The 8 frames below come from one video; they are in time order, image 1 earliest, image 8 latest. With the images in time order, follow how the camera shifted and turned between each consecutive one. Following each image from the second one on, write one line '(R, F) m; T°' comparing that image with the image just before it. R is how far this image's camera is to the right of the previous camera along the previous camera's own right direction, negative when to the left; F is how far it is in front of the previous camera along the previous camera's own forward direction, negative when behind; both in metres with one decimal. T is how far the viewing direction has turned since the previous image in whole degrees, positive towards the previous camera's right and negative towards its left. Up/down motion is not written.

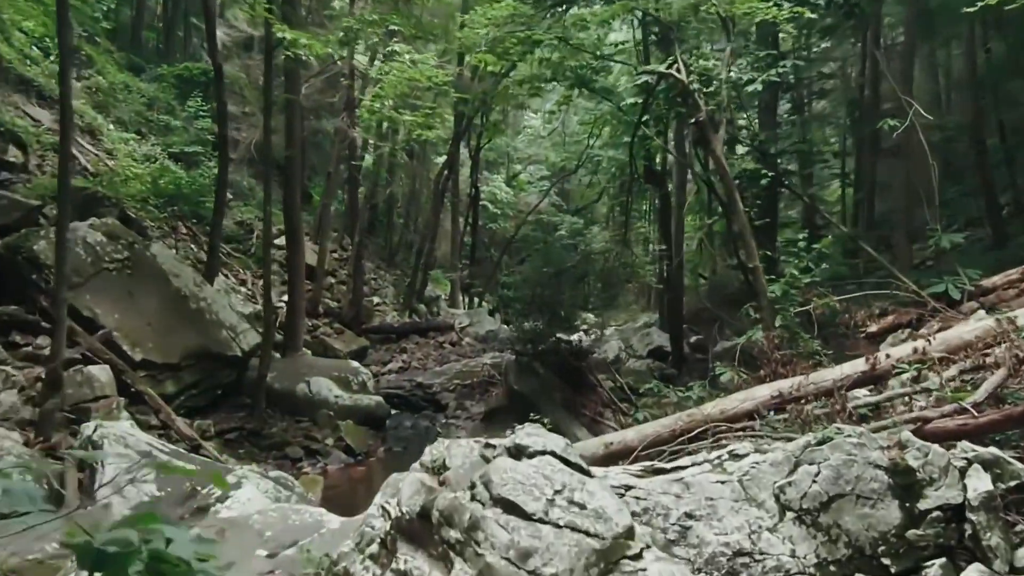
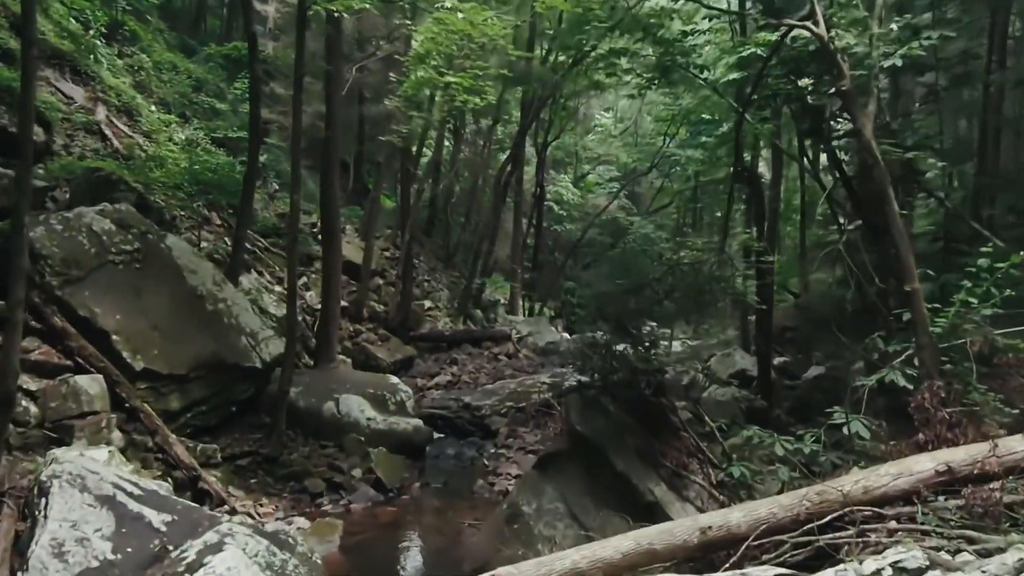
(0.0, +1.4) m; -4°
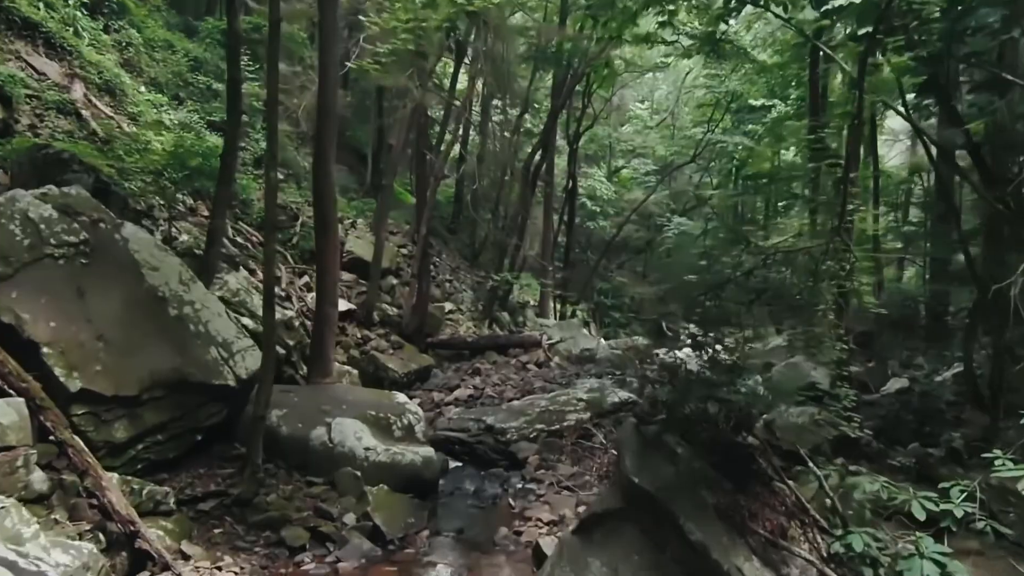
(0.0, +1.5) m; -2°
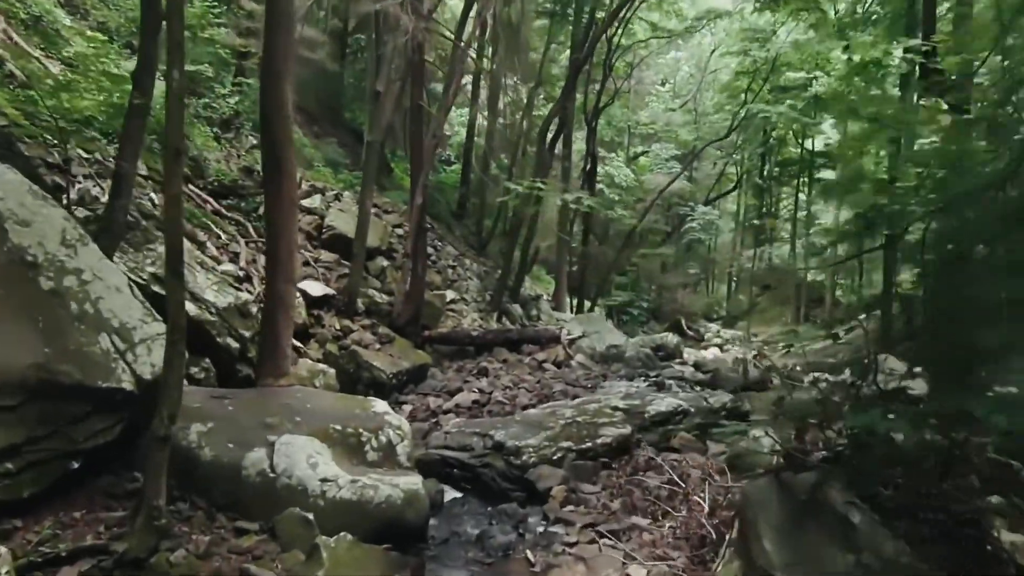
(-0.1, +1.9) m; -1°
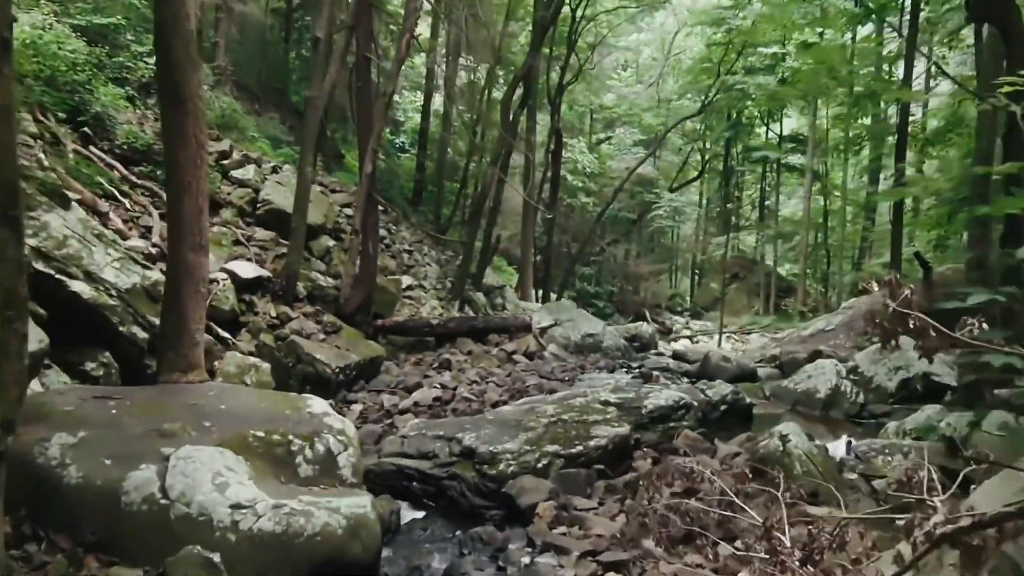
(-0.1, +1.1) m; +3°
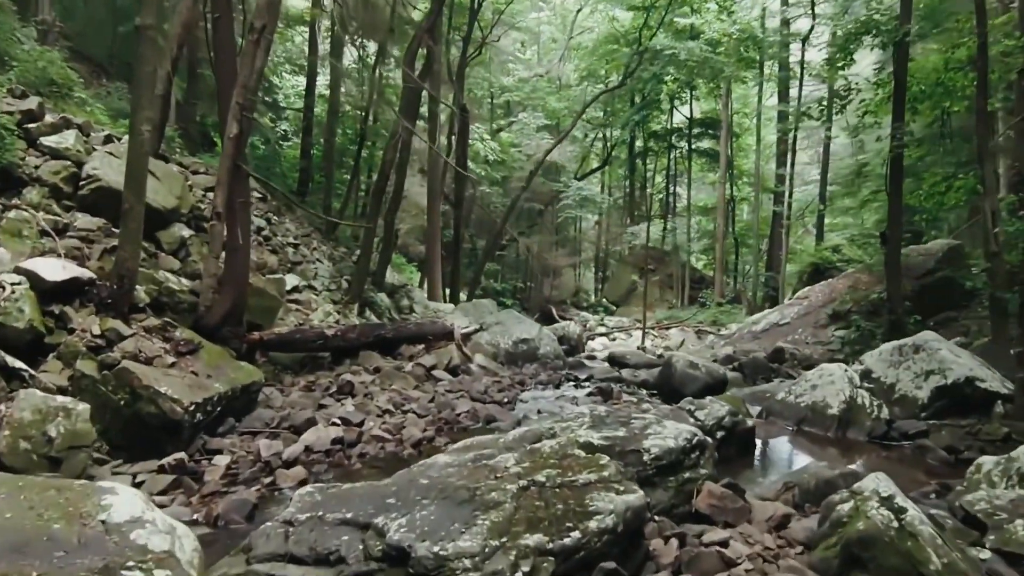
(-0.2, +1.9) m; +7°
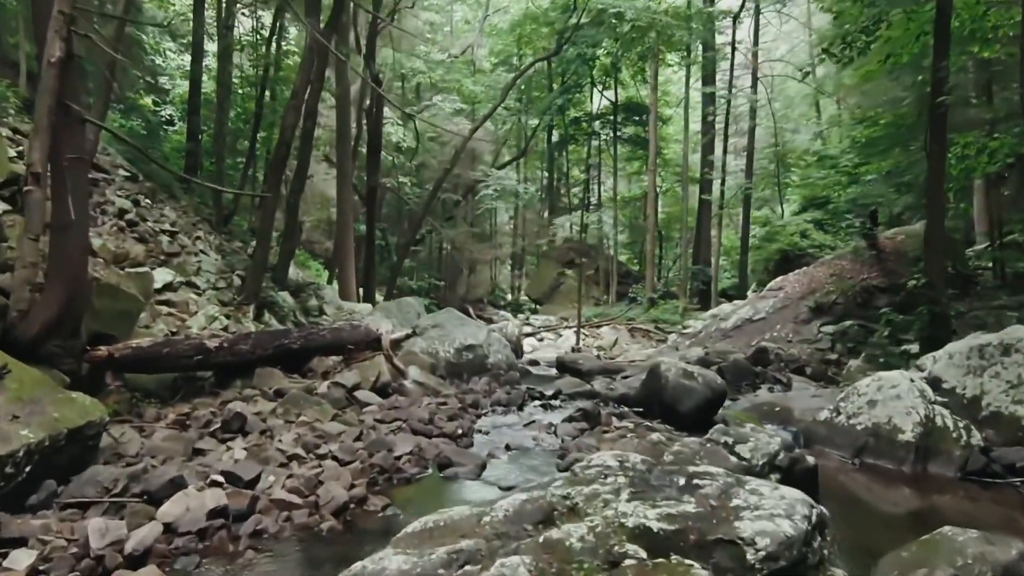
(-0.2, +1.7) m; +6°
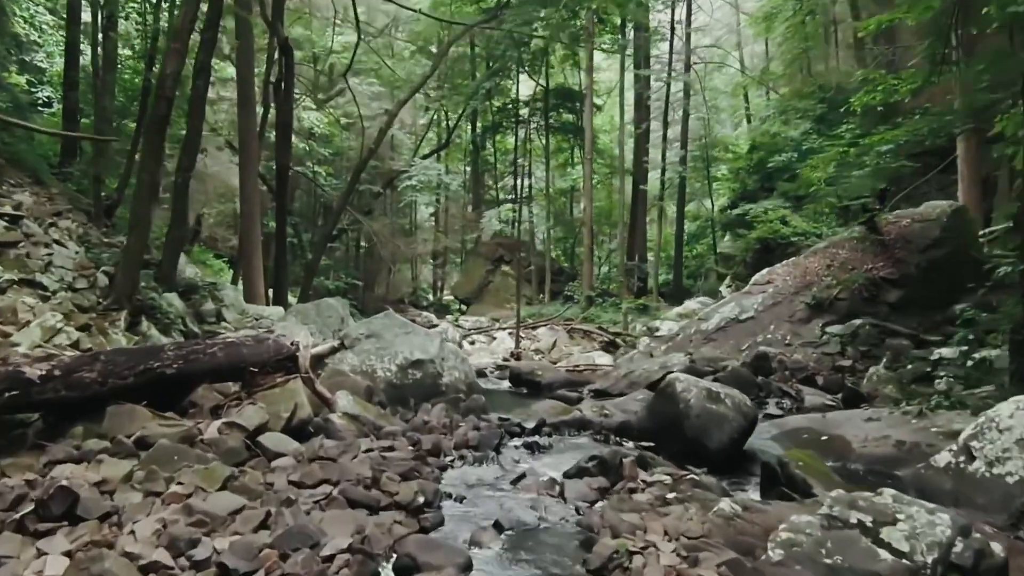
(-0.2, +1.6) m; +5°
